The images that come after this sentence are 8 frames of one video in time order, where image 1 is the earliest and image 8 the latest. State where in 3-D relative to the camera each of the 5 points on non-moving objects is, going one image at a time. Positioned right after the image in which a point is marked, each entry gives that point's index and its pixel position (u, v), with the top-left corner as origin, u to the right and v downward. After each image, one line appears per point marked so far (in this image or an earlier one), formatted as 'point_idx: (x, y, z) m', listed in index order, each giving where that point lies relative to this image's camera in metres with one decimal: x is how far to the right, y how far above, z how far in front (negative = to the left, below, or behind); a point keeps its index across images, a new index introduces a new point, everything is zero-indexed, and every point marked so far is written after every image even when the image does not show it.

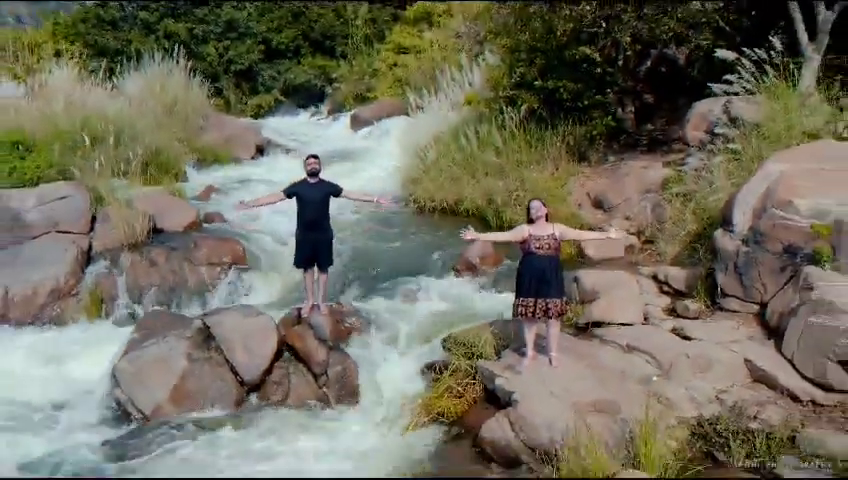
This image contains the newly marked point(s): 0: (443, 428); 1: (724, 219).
0: (+0.1, -1.1, +4.7) m
1: (+2.4, +0.2, +5.8) m
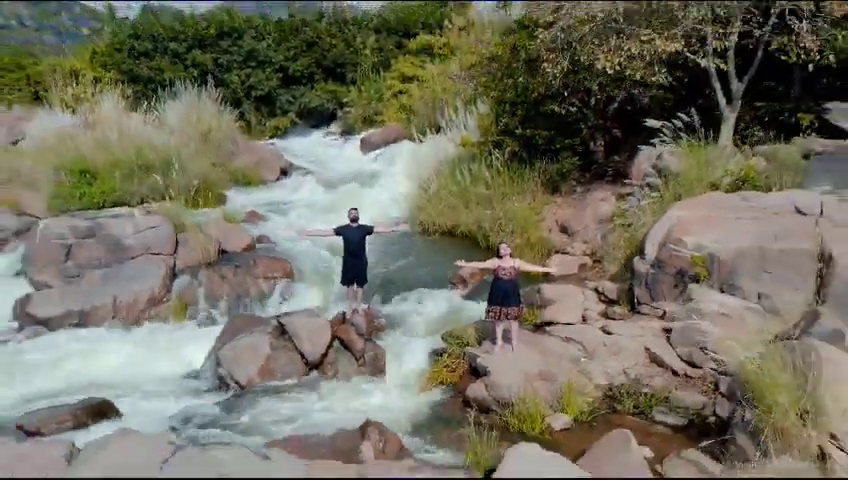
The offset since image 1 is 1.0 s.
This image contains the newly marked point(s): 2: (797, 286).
0: (+0.2, -1.4, +7.0) m
1: (+2.4, -0.1, +8.1) m
2: (+3.5, -0.4, +6.9) m
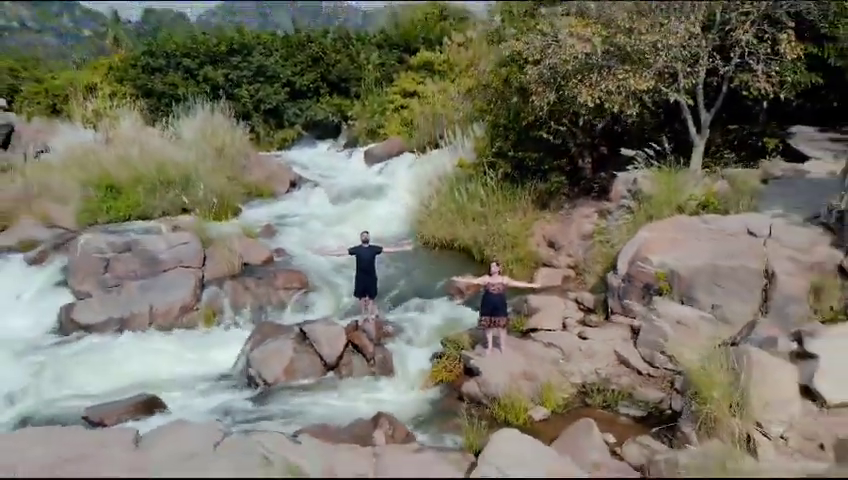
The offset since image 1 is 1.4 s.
0: (+0.2, -1.6, +8.2) m
1: (+2.4, -0.3, +9.3) m
2: (+3.5, -0.6, +8.1) m
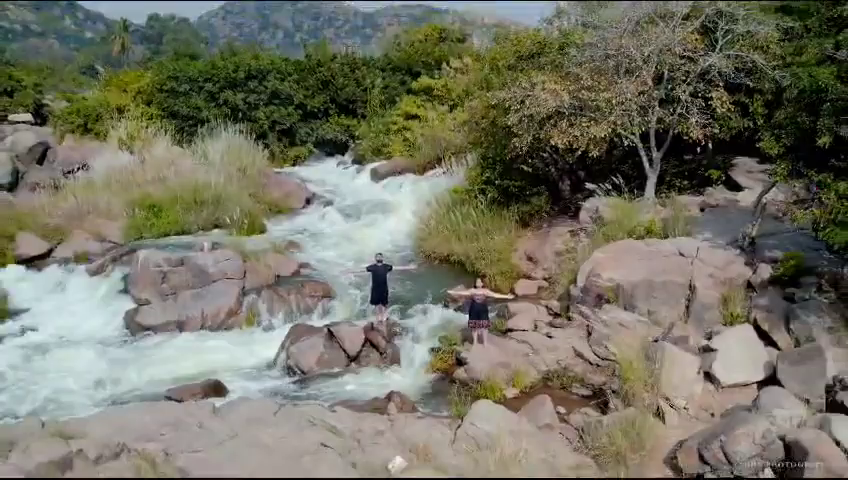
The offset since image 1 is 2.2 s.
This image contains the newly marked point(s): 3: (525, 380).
0: (+0.2, -1.9, +10.6) m
1: (+2.4, -0.6, +11.7) m
2: (+3.5, -0.9, +10.5) m
3: (+1.4, -1.9, +9.9) m
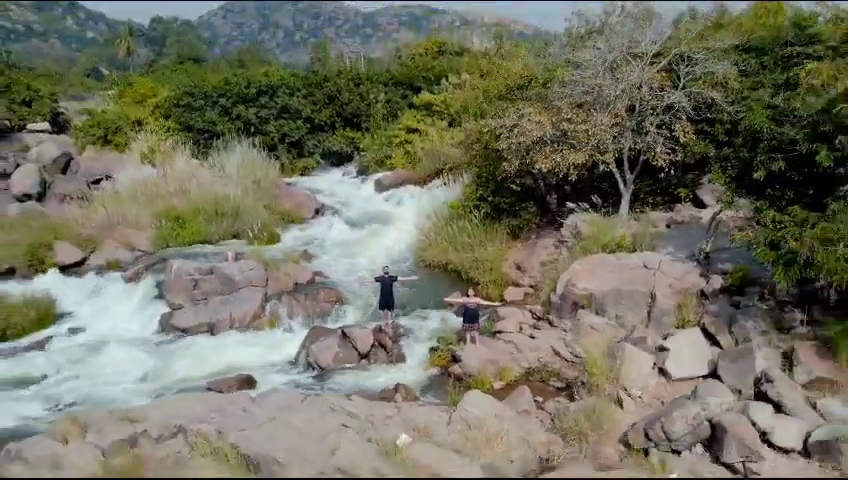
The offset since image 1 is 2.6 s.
0: (+0.2, -2.2, +12.4) m
1: (+2.5, -0.9, +13.6) m
2: (+3.5, -1.2, +12.4) m
3: (+1.4, -2.1, +11.8) m
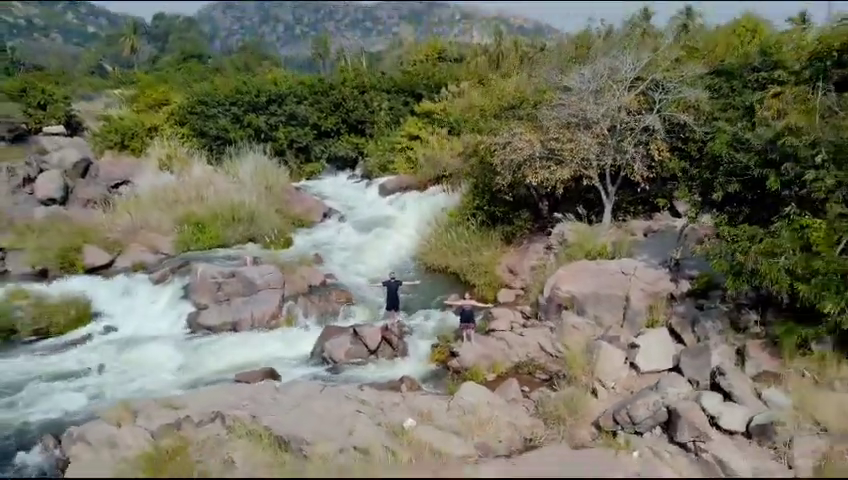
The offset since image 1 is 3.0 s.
0: (+0.3, -2.4, +14.1) m
1: (+2.5, -1.0, +15.2) m
2: (+3.6, -1.4, +14.0) m
3: (+1.4, -2.3, +13.4) m
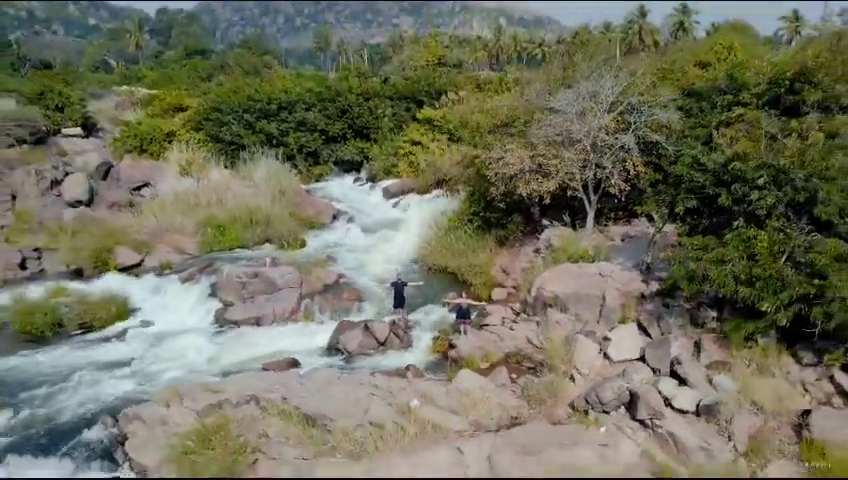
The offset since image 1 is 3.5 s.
0: (+0.3, -2.5, +16.2) m
1: (+2.5, -1.2, +17.3) m
2: (+3.6, -1.5, +16.1) m
3: (+1.4, -2.5, +15.5) m
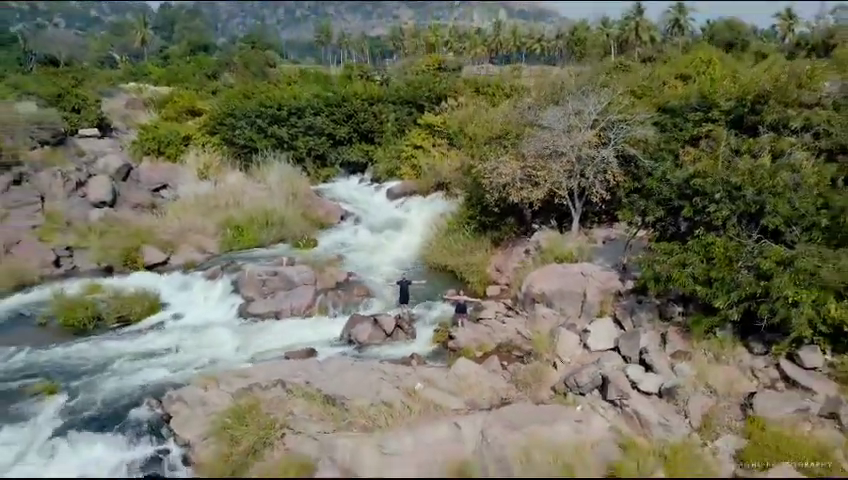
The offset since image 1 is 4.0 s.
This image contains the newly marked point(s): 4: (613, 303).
0: (+0.4, -2.6, +18.4) m
1: (+2.6, -1.3, +19.5) m
2: (+3.7, -1.6, +18.3) m
3: (+1.5, -2.6, +17.7) m
4: (+4.6, -1.6, +18.1) m
